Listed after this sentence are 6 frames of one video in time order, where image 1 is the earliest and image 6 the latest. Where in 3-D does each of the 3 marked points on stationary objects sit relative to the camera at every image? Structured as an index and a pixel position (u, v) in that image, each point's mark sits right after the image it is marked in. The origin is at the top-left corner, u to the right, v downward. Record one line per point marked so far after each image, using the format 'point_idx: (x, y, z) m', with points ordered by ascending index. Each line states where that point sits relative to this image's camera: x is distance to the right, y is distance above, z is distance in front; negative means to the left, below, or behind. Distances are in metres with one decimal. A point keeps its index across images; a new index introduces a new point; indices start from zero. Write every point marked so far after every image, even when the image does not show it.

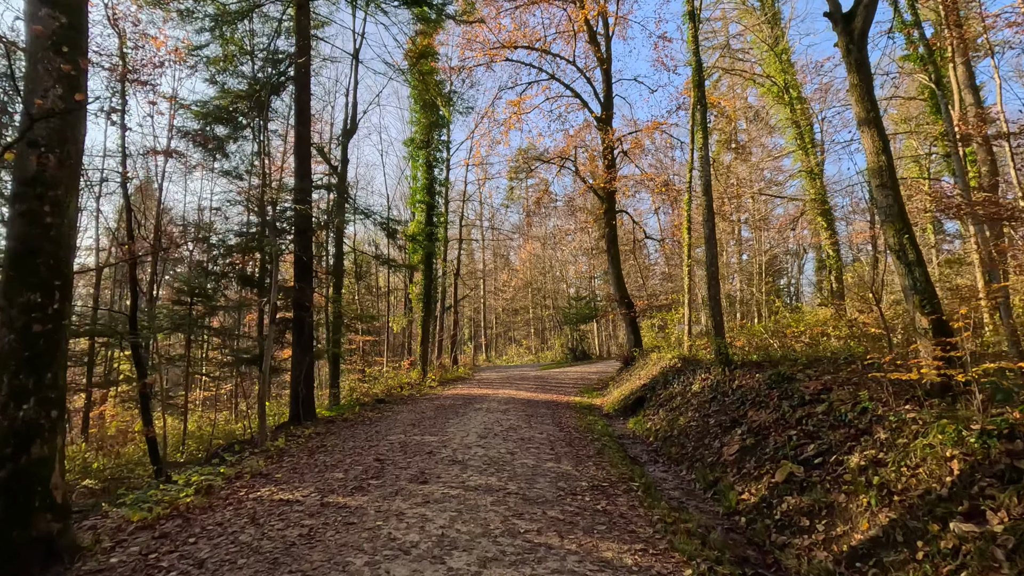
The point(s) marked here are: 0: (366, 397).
0: (-3.7, -2.8, +13.5) m
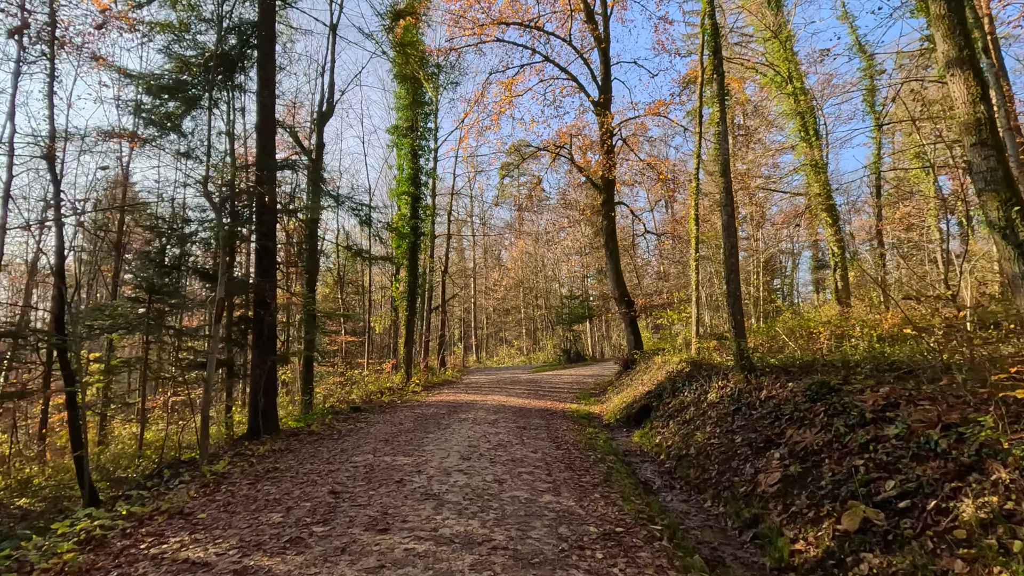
0: (-3.9, -2.7, +12.3) m
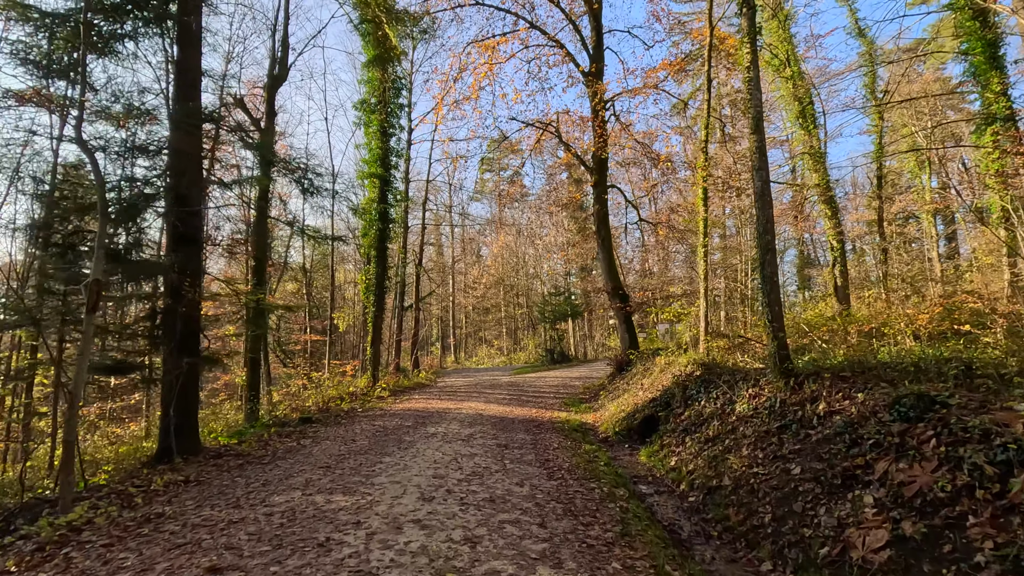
0: (-4.4, -2.5, +10.5) m
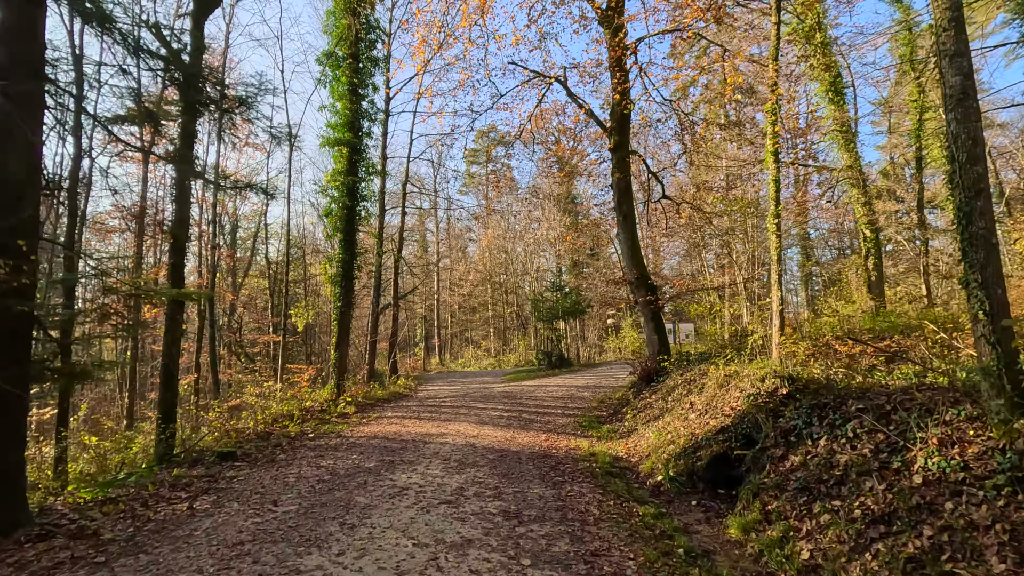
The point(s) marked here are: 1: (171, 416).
0: (-4.3, -2.3, +7.8) m
1: (-5.2, -1.9, +8.0) m
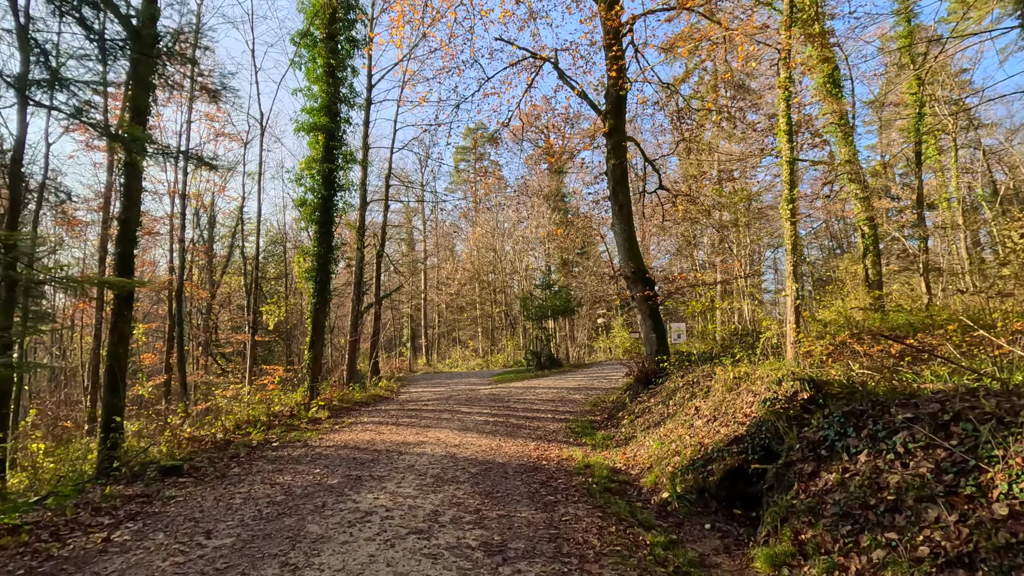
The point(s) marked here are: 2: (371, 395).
0: (-4.5, -2.2, +7.0) m
1: (-5.3, -1.8, +7.1) m
2: (-3.5, -2.6, +13.1) m
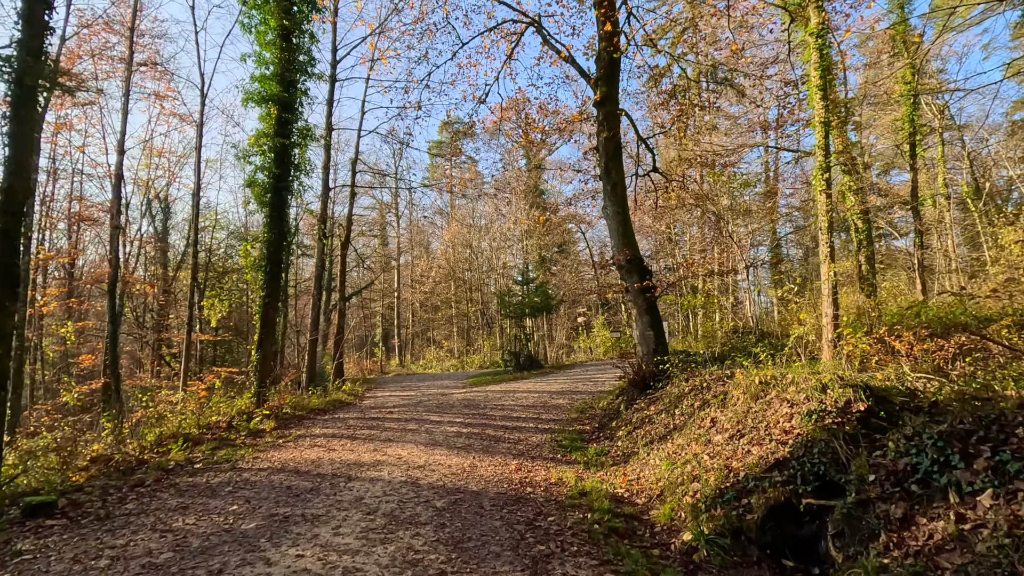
0: (-4.8, -2.0, +5.5) m
1: (-5.6, -1.7, +5.7) m
2: (-4.0, -2.5, +11.7) m
